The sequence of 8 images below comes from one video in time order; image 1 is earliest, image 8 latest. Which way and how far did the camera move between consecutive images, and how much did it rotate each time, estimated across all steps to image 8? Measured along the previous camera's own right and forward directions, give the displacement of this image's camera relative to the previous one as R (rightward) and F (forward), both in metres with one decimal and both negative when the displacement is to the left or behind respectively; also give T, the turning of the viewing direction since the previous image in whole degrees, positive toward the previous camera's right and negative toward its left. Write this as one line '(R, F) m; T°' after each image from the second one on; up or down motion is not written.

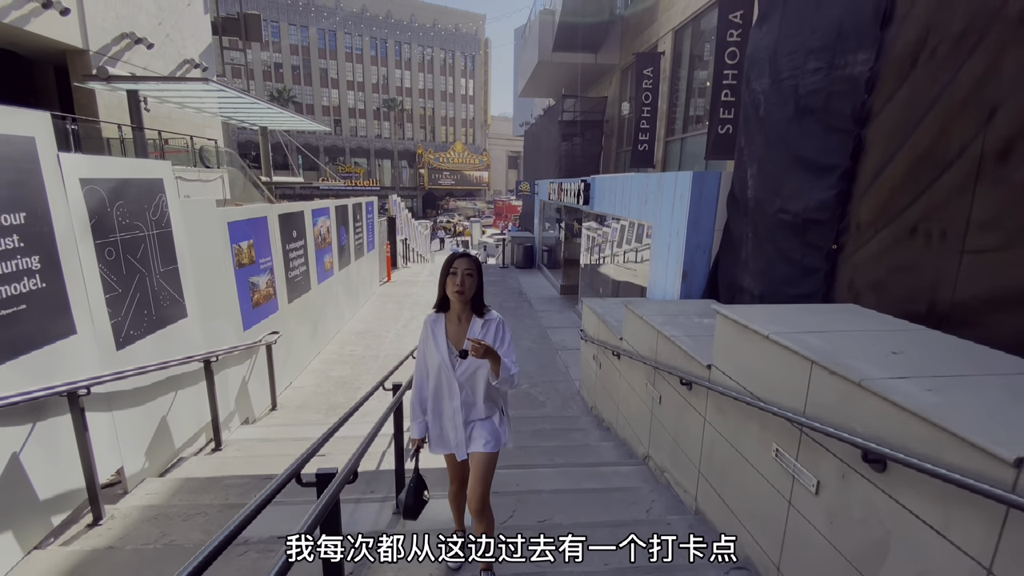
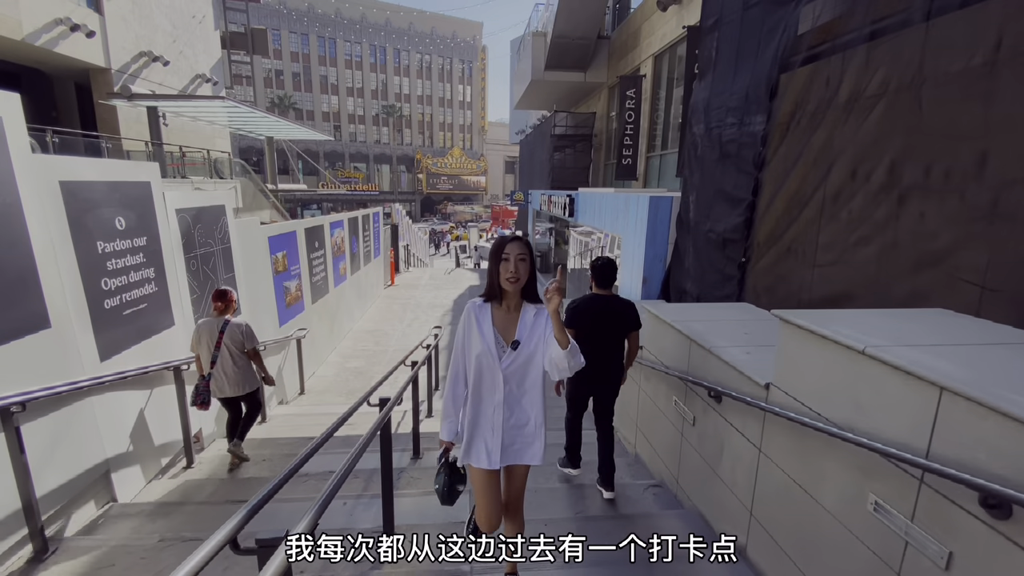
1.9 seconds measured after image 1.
(+0.1, -1.0) m; 0°
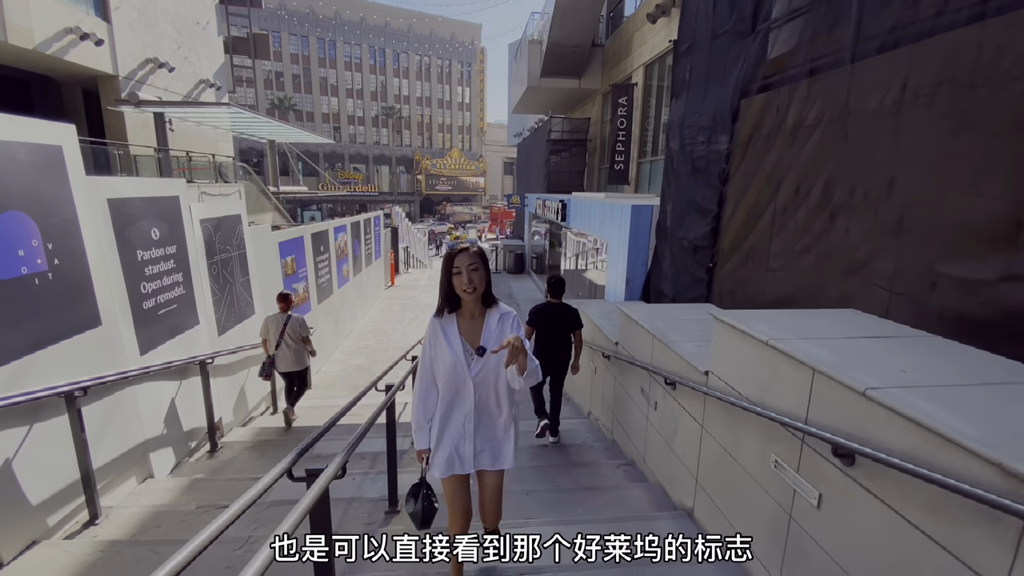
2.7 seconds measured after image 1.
(+0.1, -0.5) m; 0°
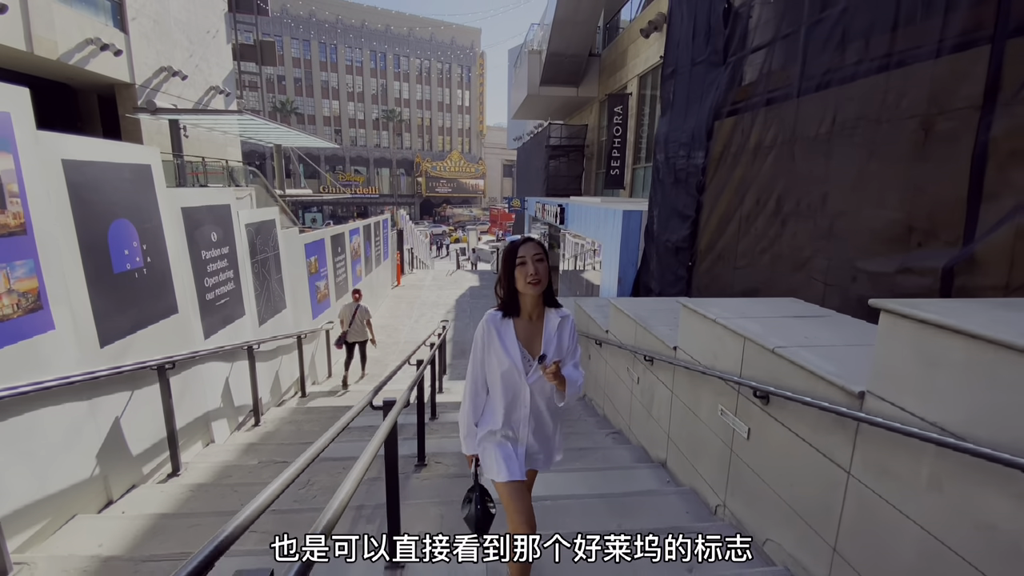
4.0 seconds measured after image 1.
(-0.1, -0.7) m; 0°
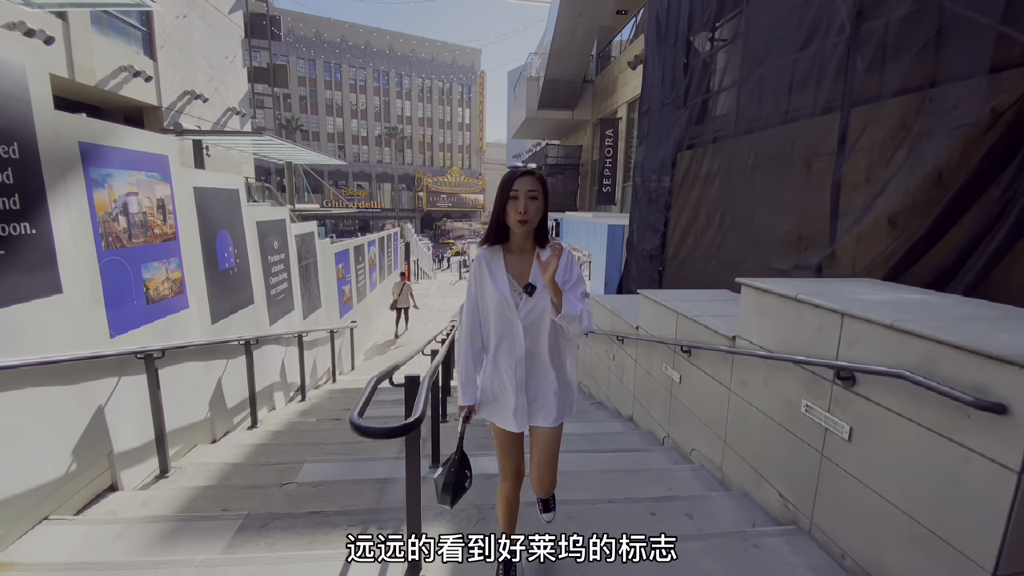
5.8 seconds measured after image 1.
(0.0, -1.2) m; 0°
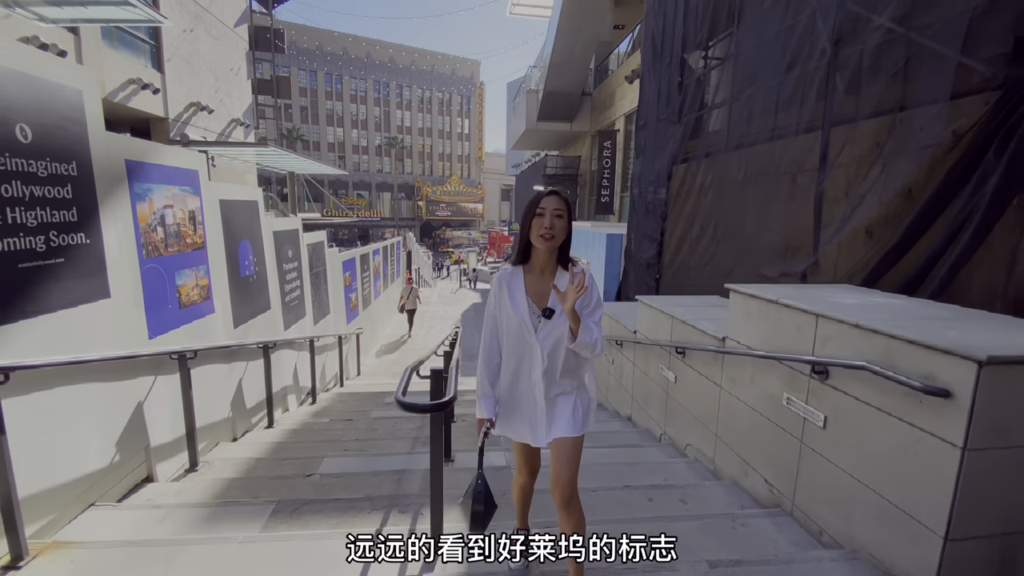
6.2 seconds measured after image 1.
(-0.1, -0.3) m; 0°
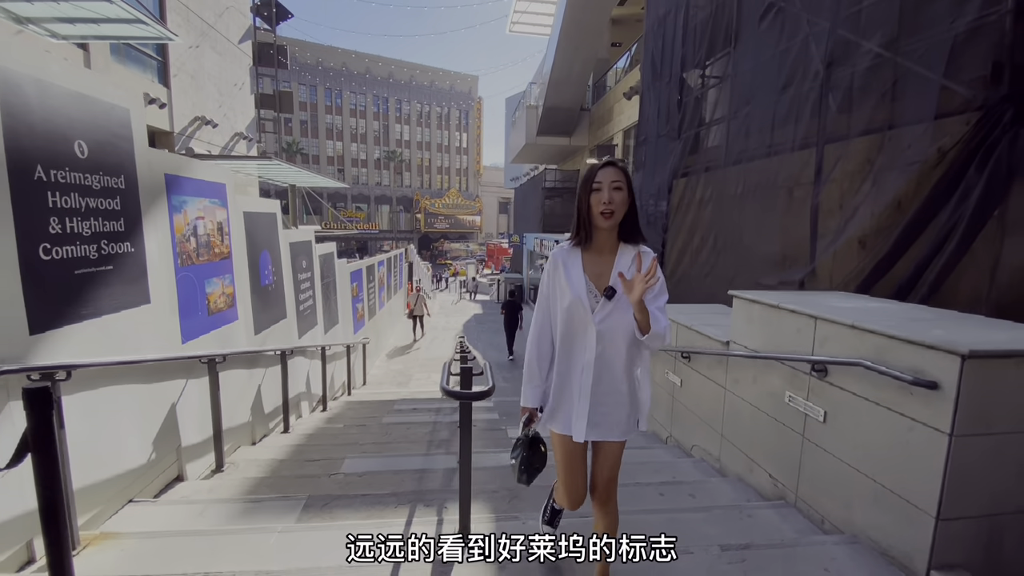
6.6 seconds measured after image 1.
(-0.1, -0.2) m; 0°
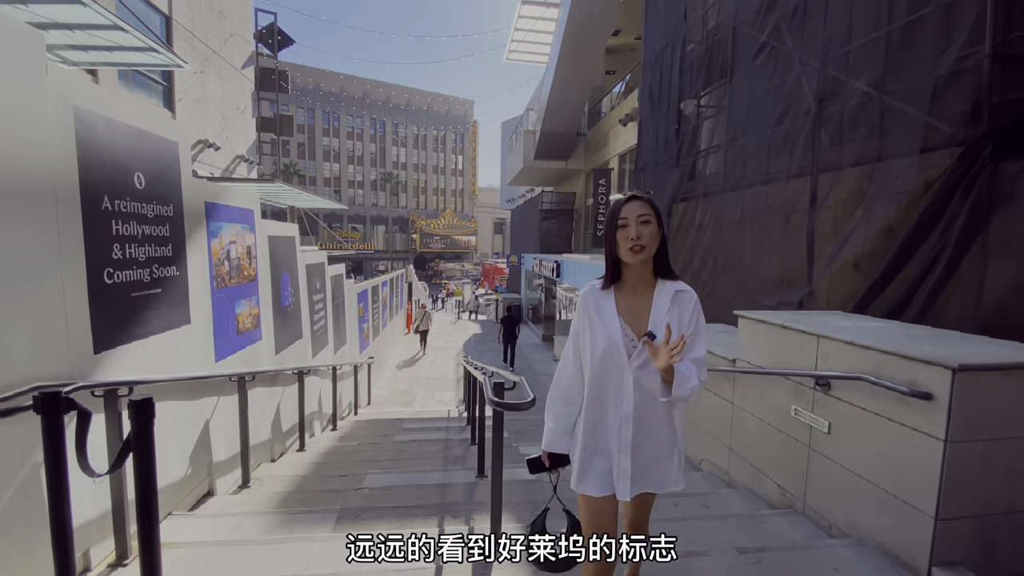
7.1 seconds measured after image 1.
(-0.2, -0.2) m; +1°
